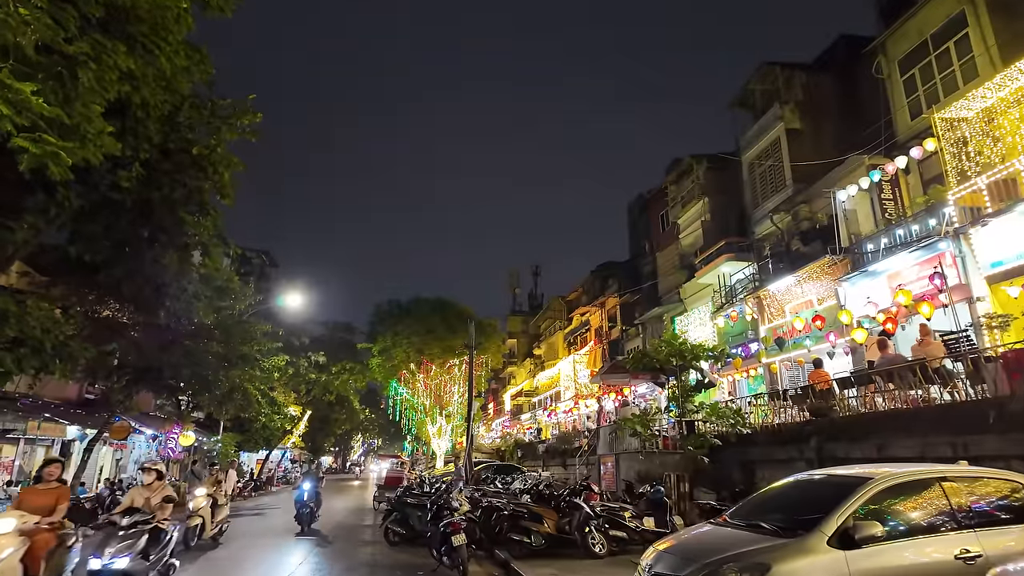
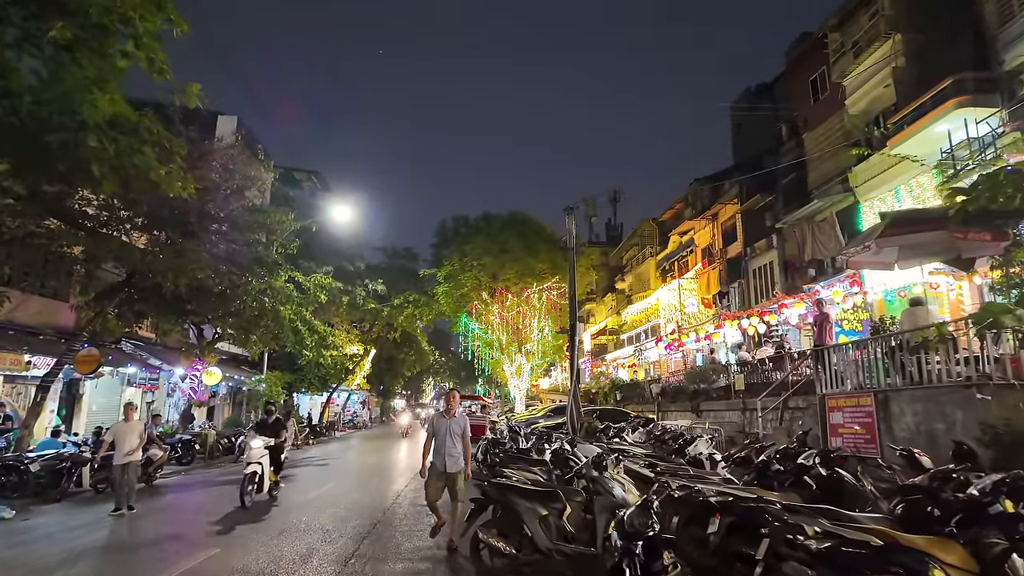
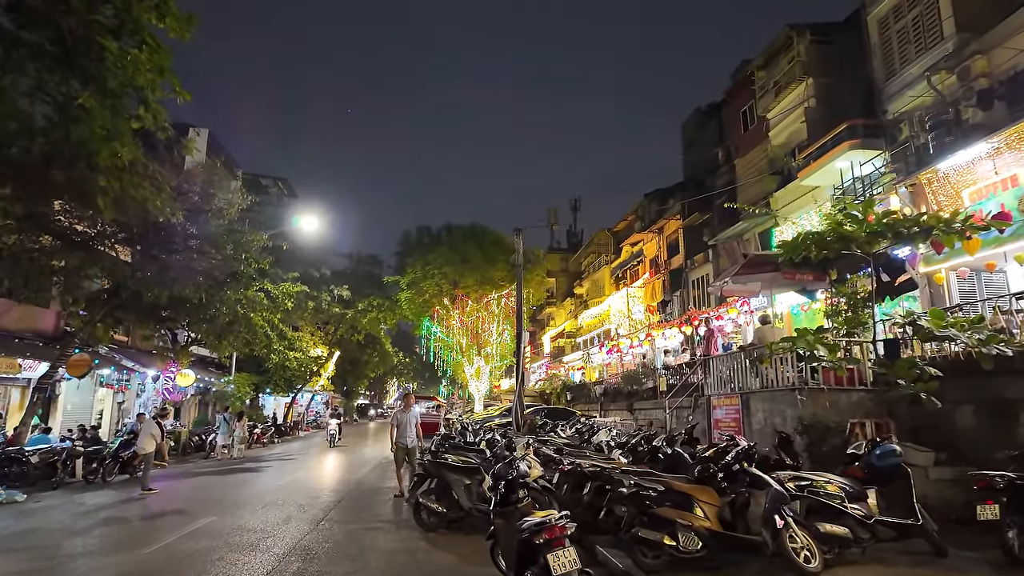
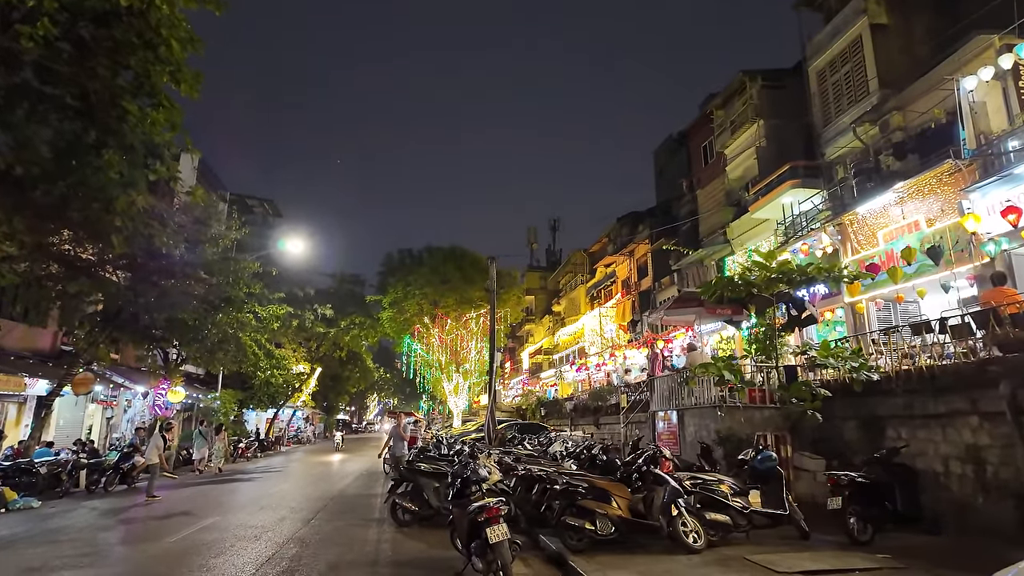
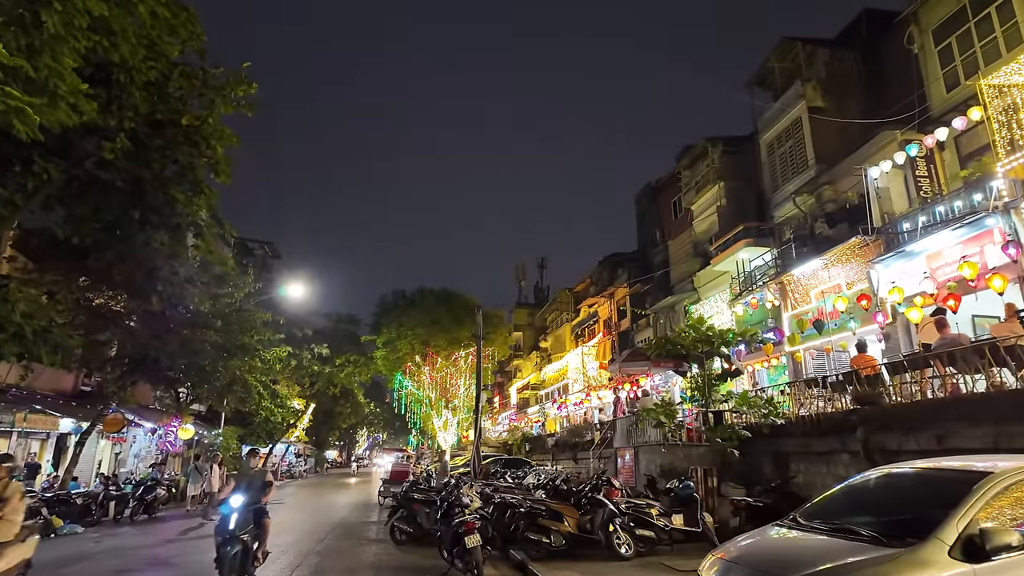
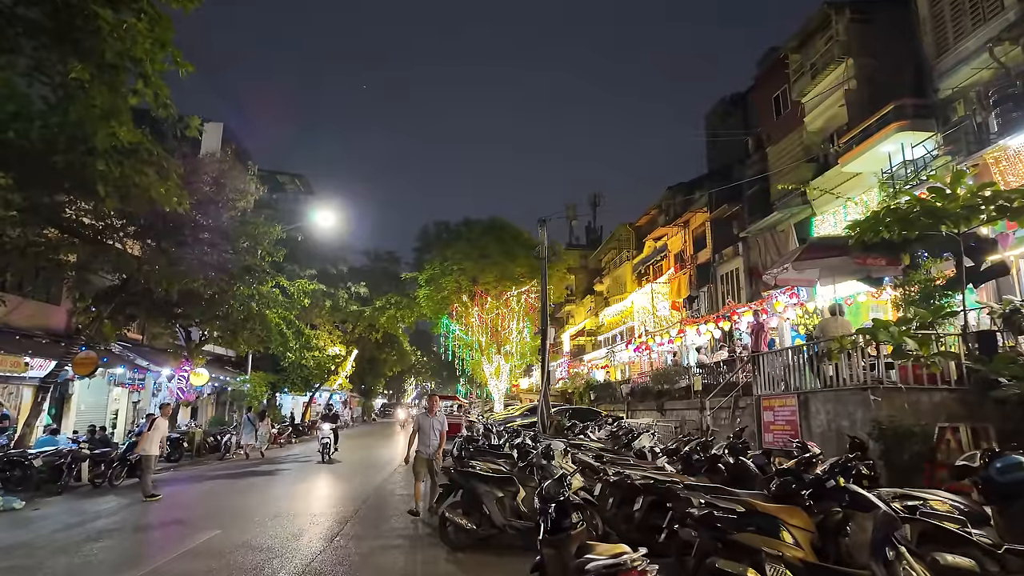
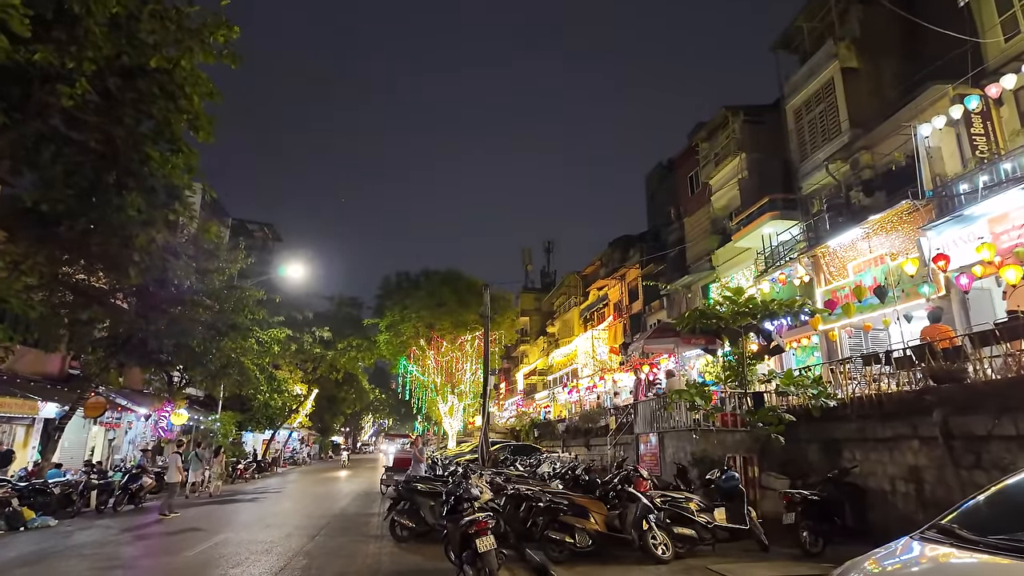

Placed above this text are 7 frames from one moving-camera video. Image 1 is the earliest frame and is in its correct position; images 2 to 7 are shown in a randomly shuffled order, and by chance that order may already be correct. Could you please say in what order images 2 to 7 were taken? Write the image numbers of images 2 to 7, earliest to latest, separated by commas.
5, 7, 4, 3, 6, 2
